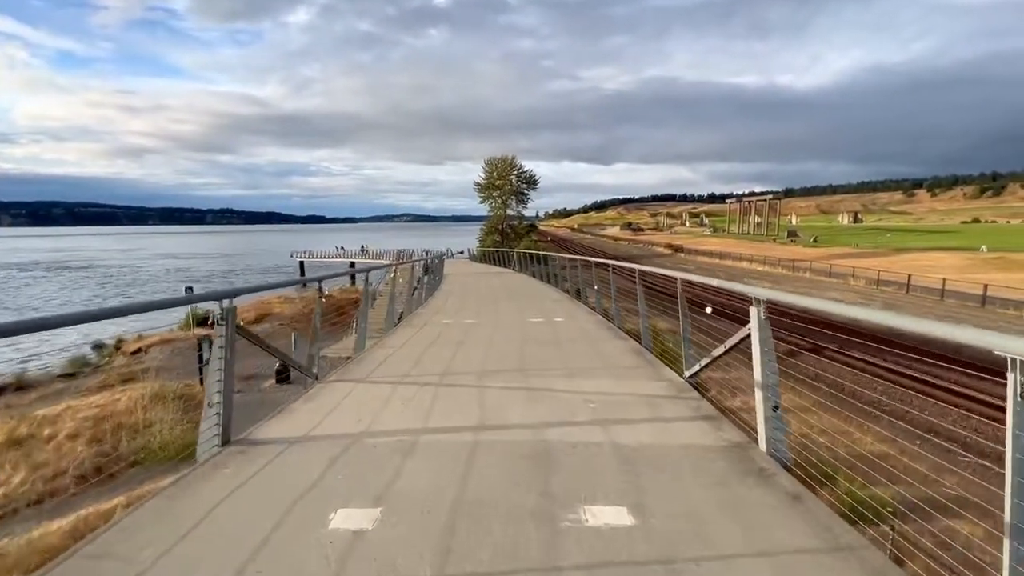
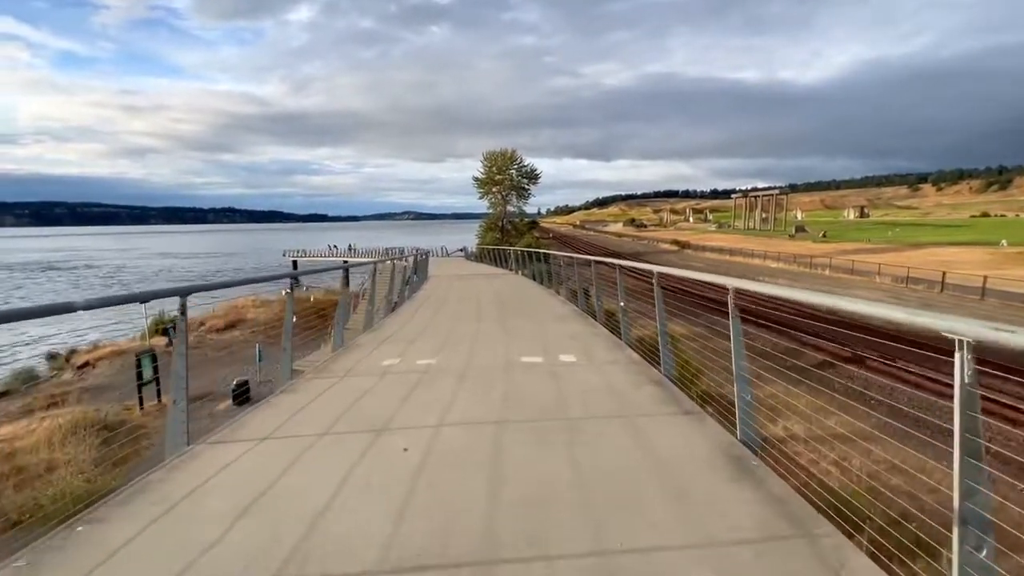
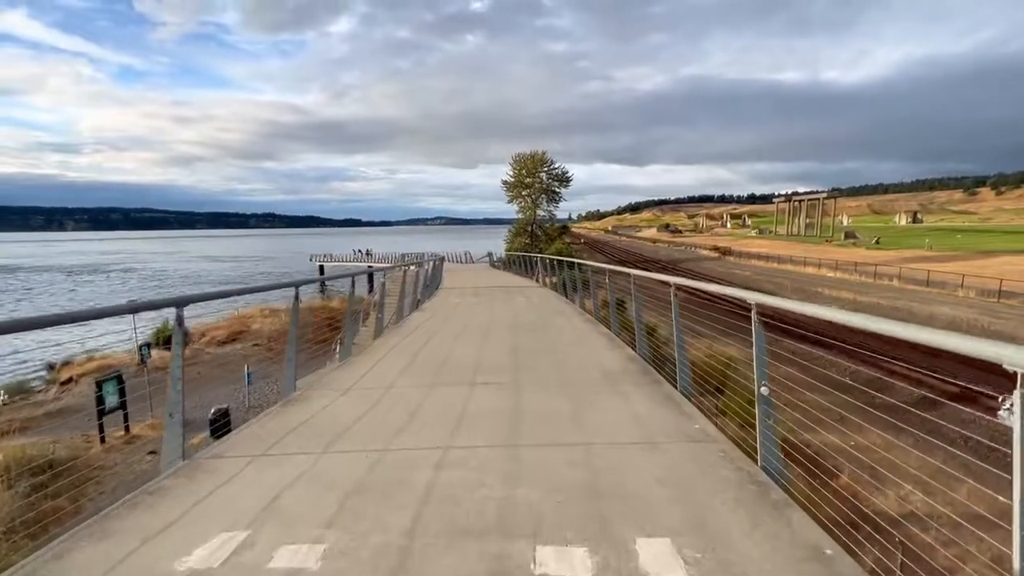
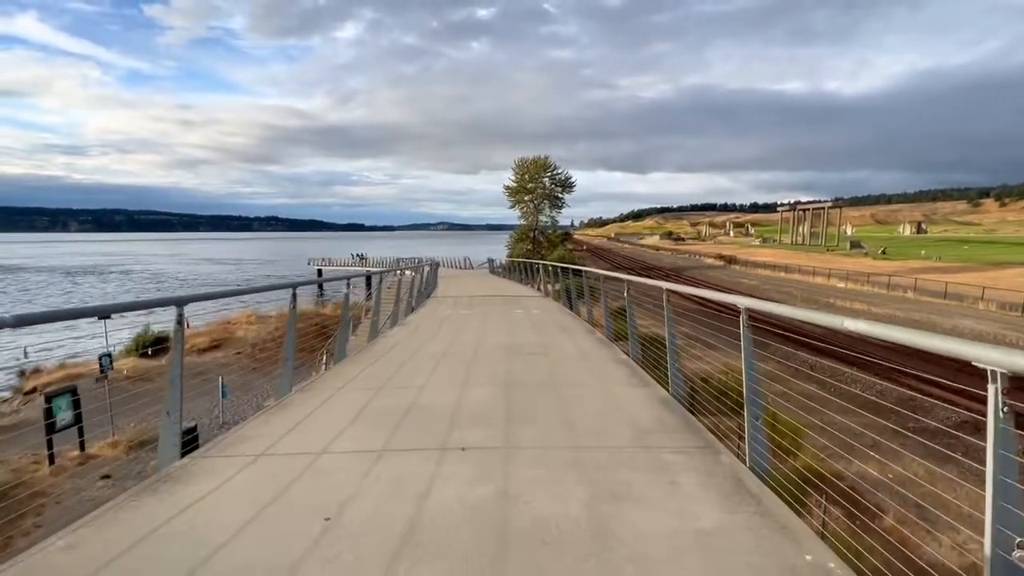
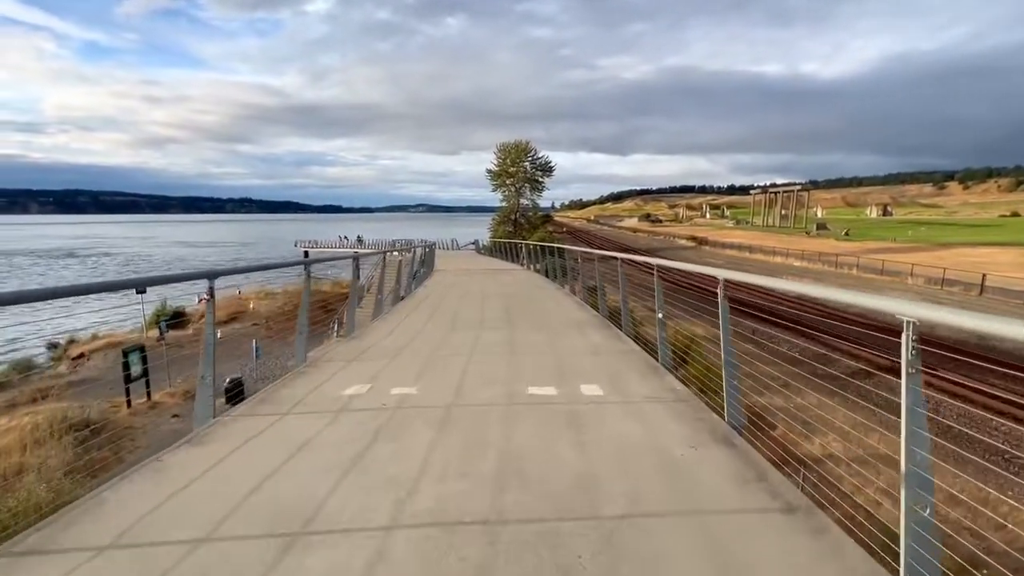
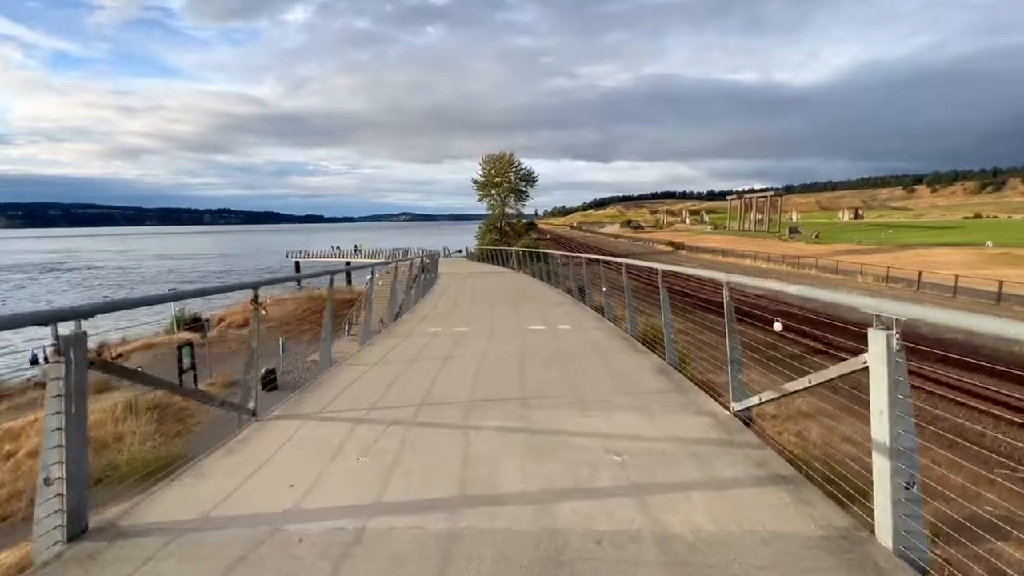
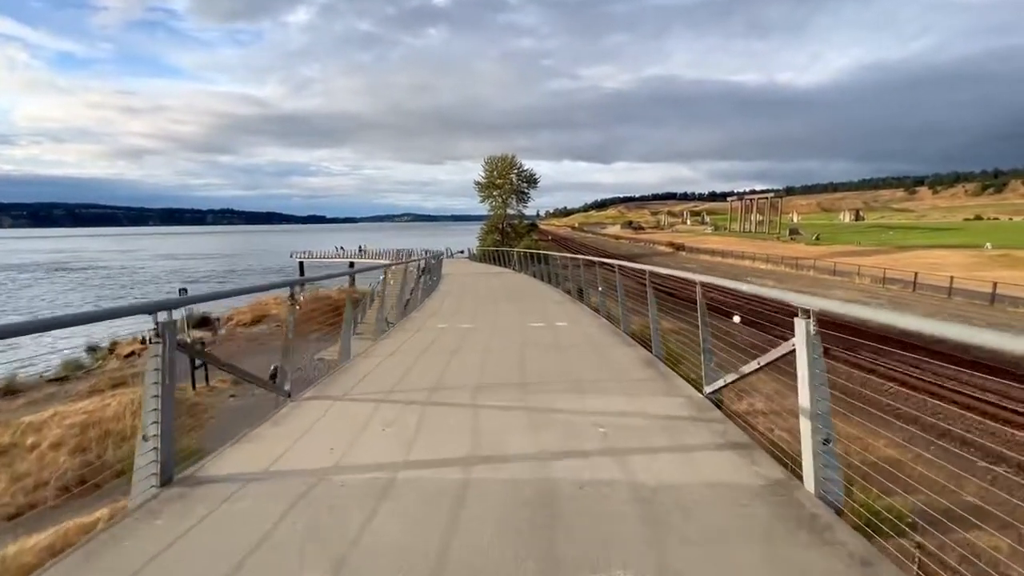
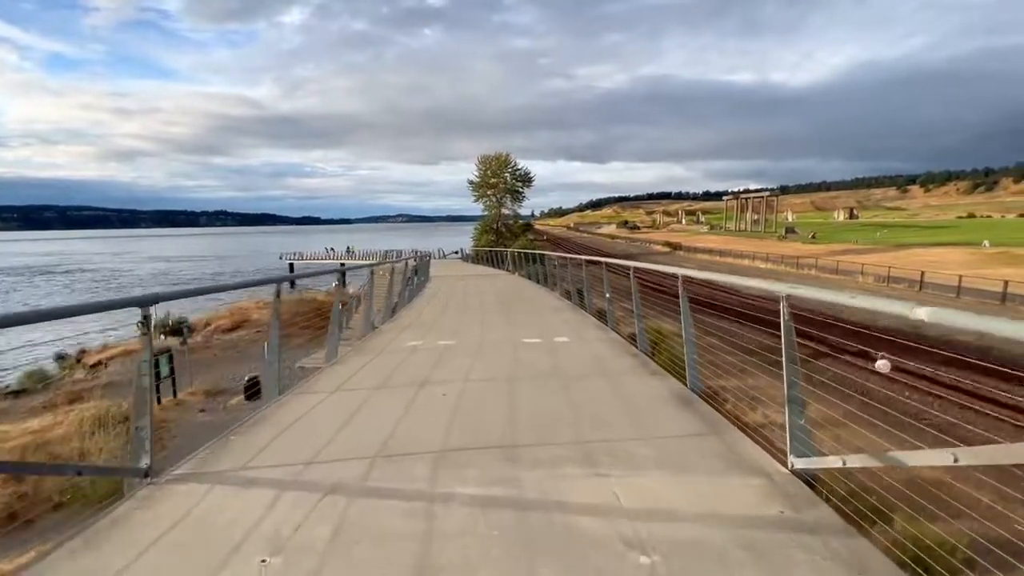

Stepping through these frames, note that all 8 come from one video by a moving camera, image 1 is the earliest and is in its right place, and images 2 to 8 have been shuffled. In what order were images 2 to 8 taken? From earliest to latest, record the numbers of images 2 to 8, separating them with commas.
7, 6, 8, 2, 5, 3, 4
